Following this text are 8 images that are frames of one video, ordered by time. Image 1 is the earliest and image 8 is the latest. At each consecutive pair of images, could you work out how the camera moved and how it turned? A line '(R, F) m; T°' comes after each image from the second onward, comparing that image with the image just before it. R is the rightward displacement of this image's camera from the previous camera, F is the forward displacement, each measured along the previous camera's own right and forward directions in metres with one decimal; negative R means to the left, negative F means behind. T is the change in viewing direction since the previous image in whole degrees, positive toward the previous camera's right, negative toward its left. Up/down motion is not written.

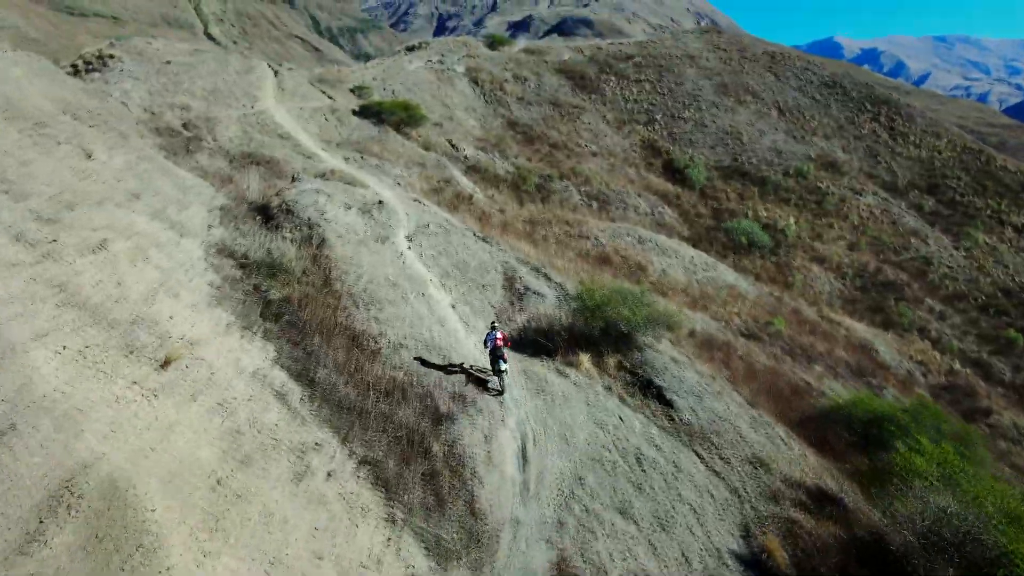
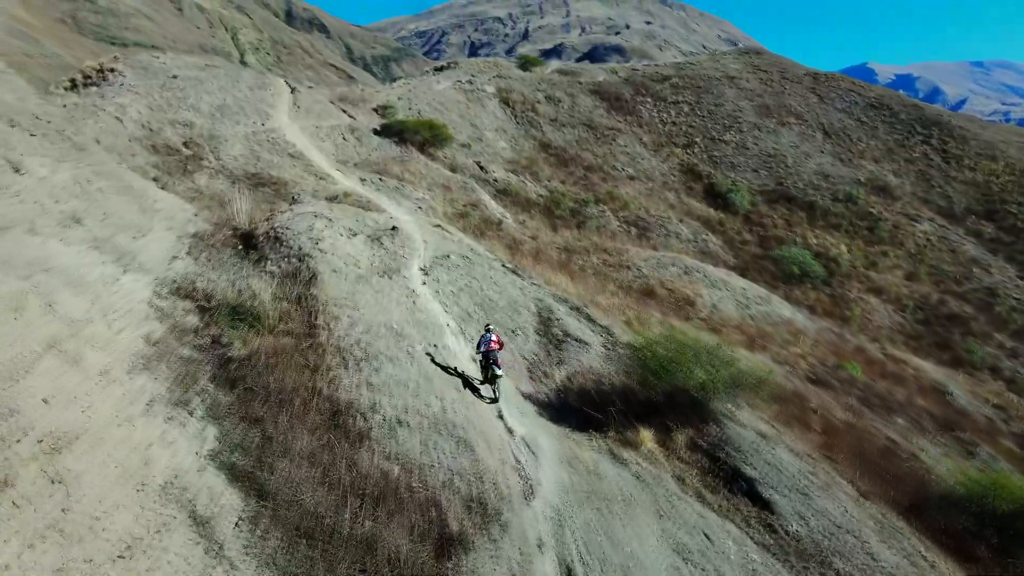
(-0.1, +3.1) m; -2°
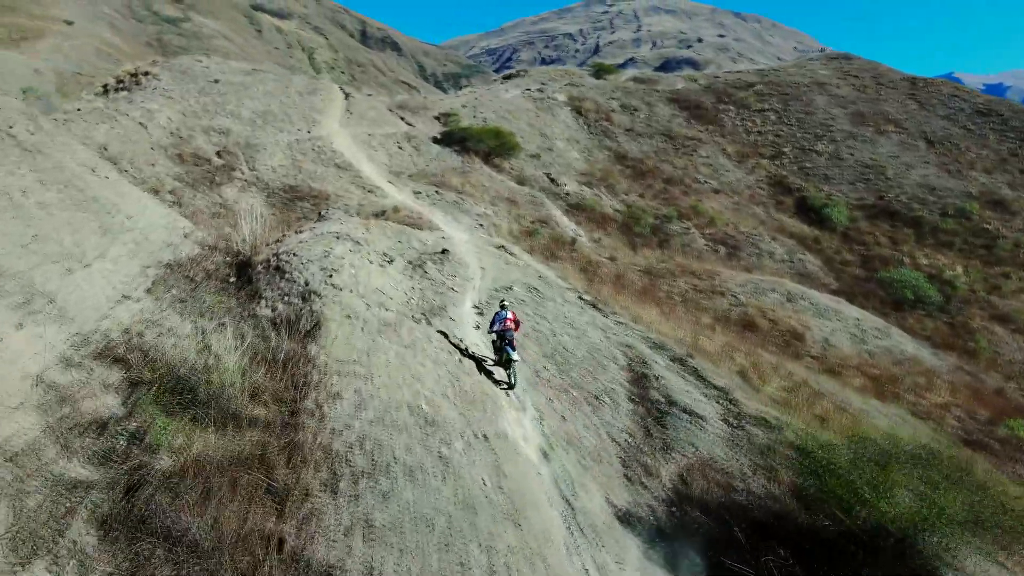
(-0.2, +3.8) m; -5°
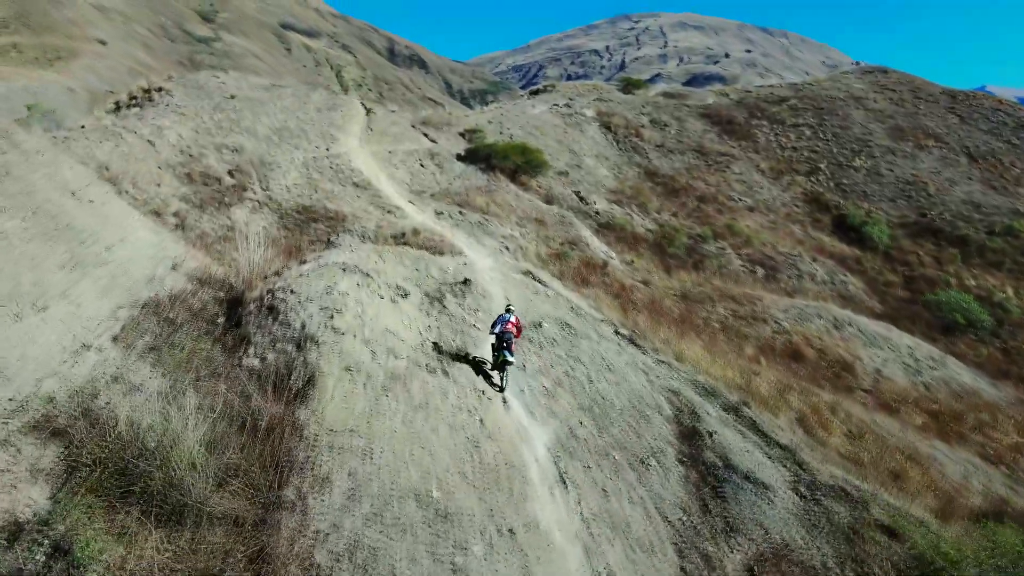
(-0.1, +1.5) m; -2°
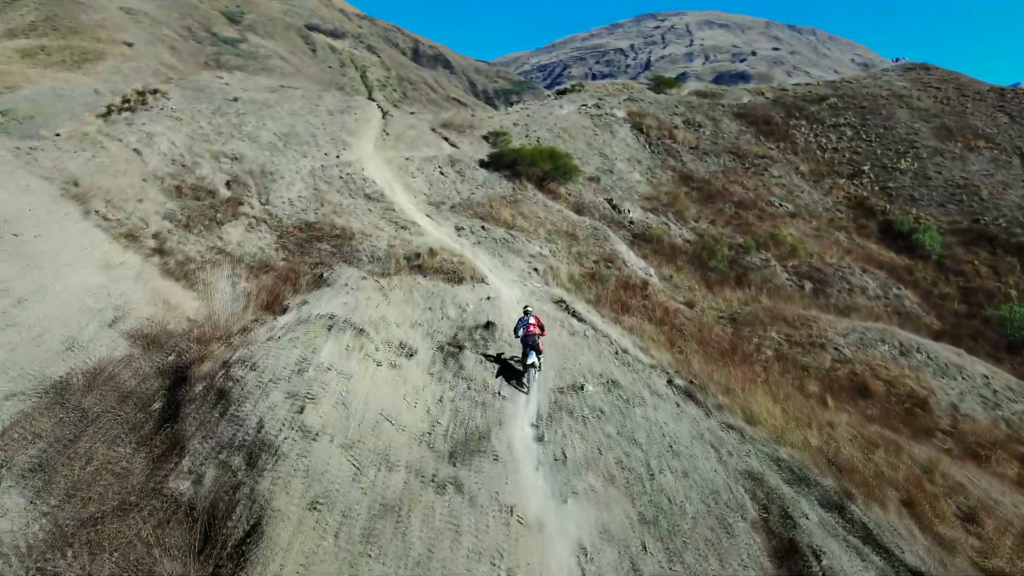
(-0.1, +2.4) m; -2°
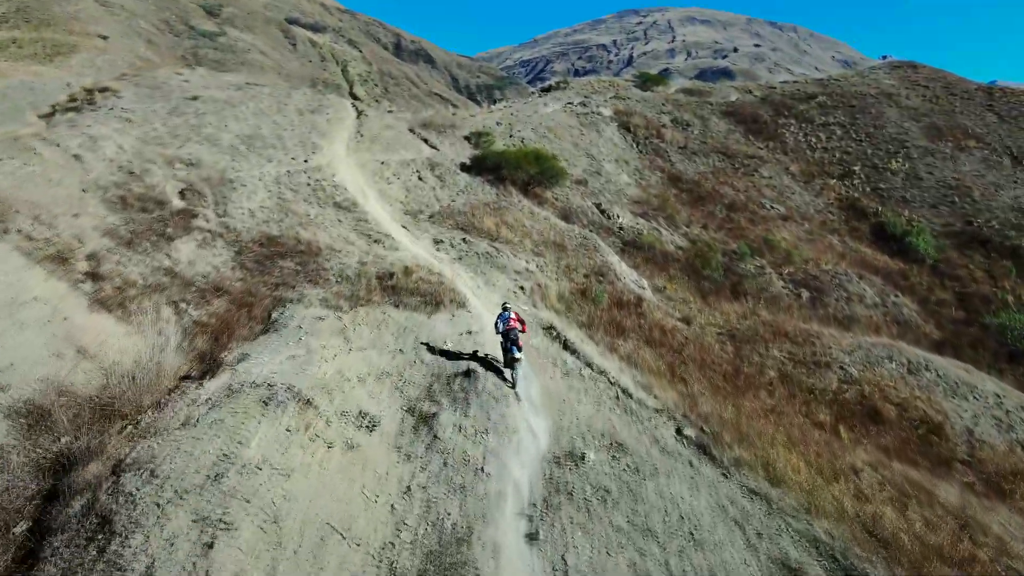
(0.0, +1.6) m; +1°
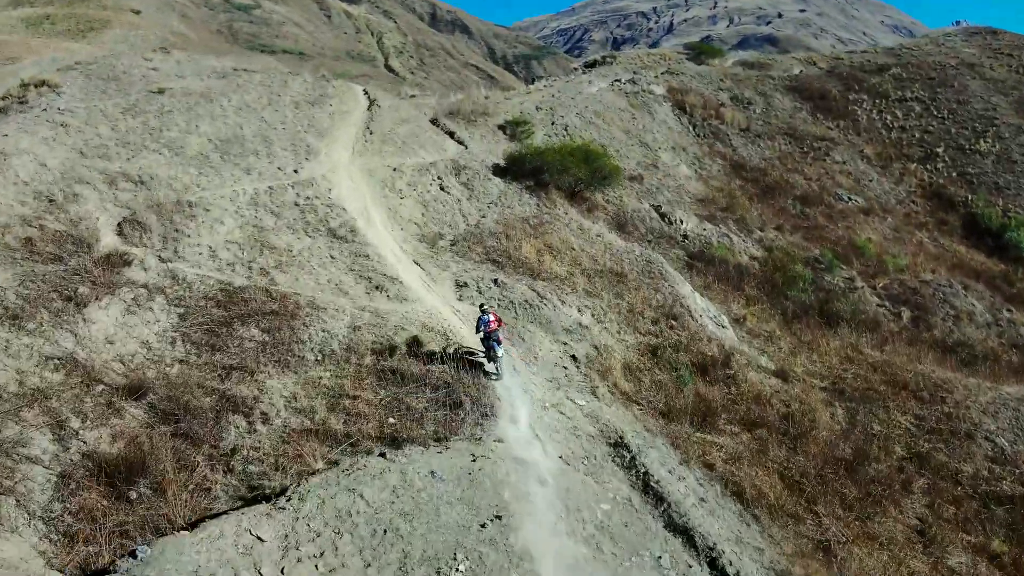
(-0.2, +4.6) m; -3°
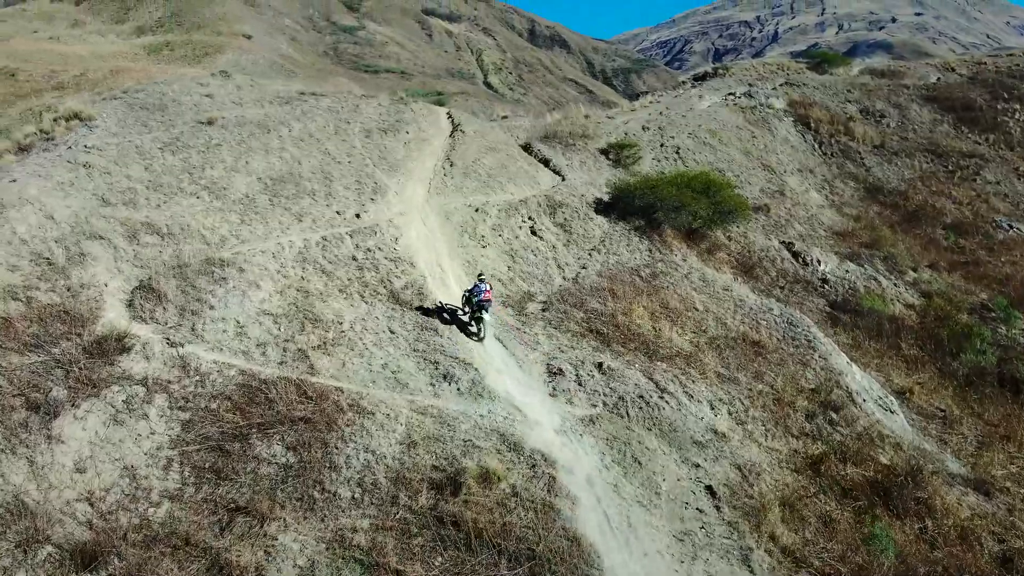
(-0.2, +3.2) m; -7°
